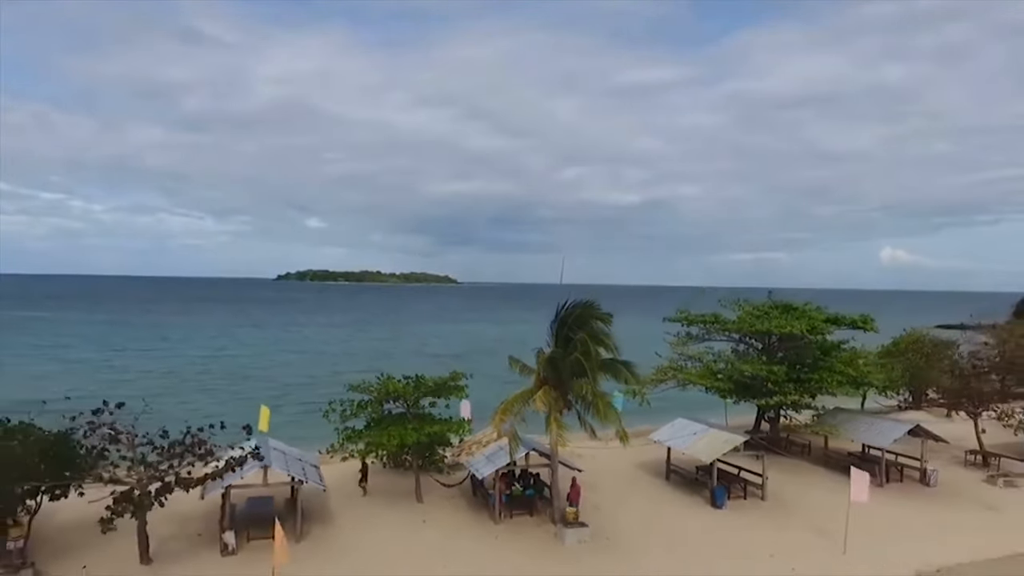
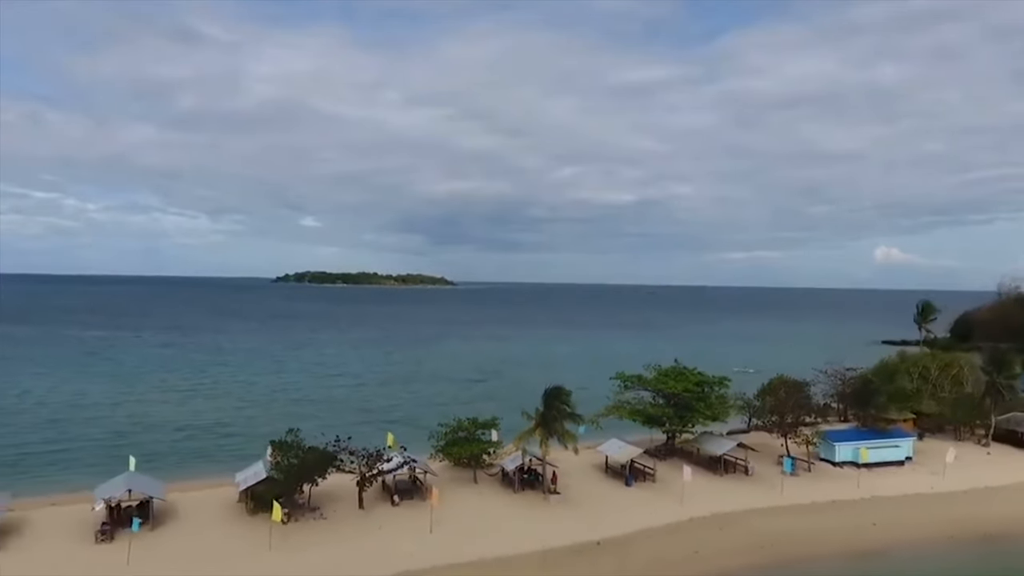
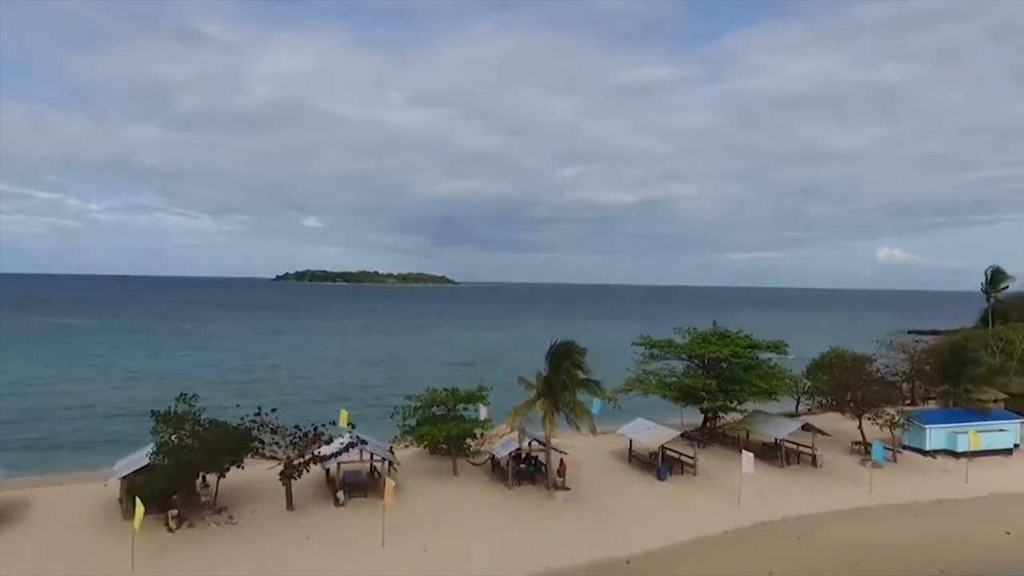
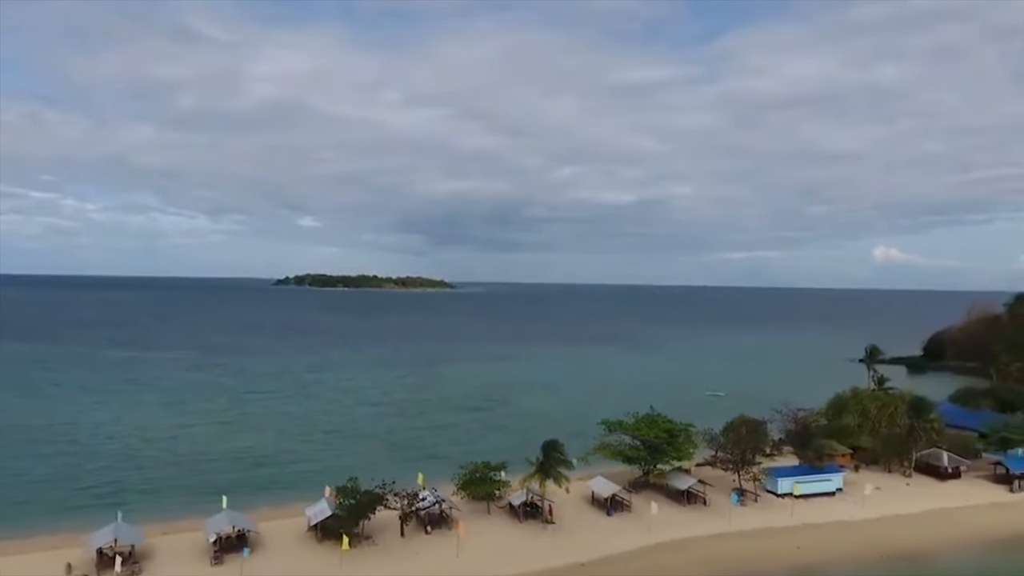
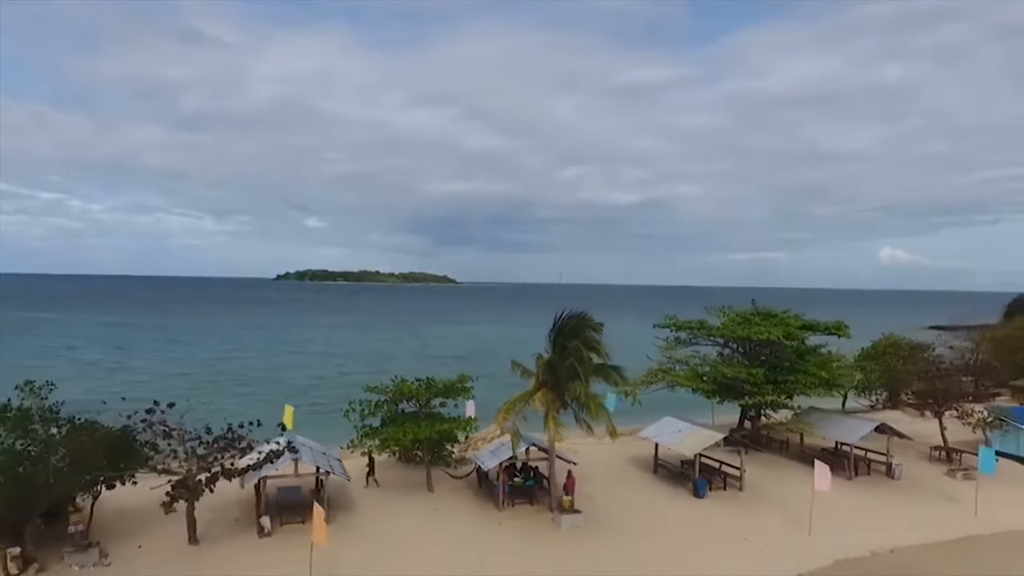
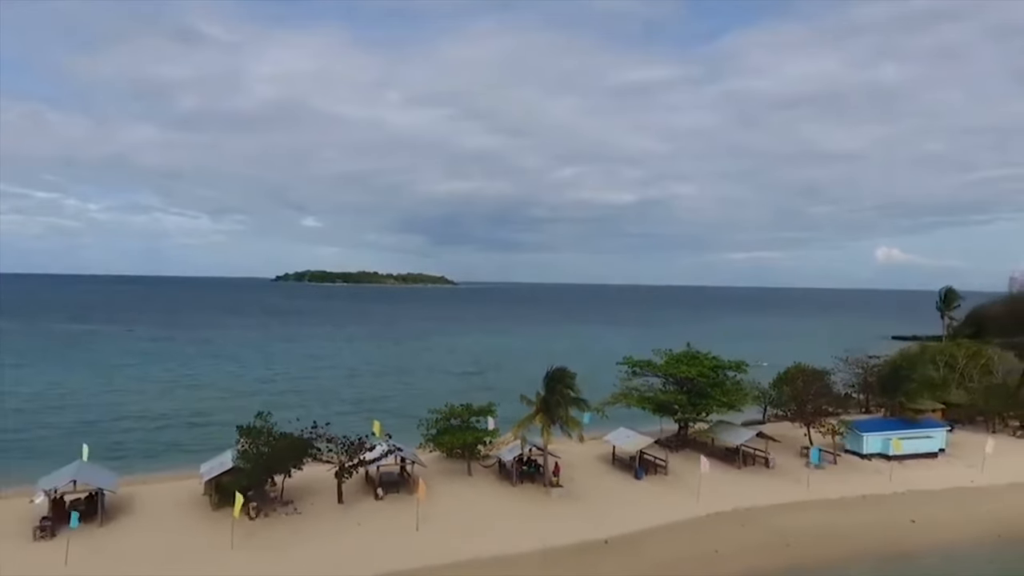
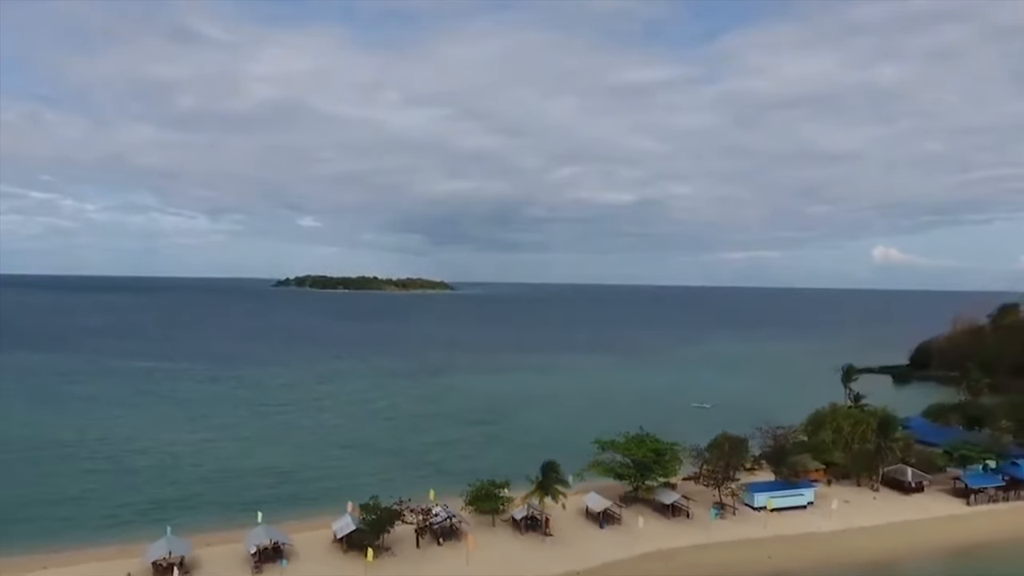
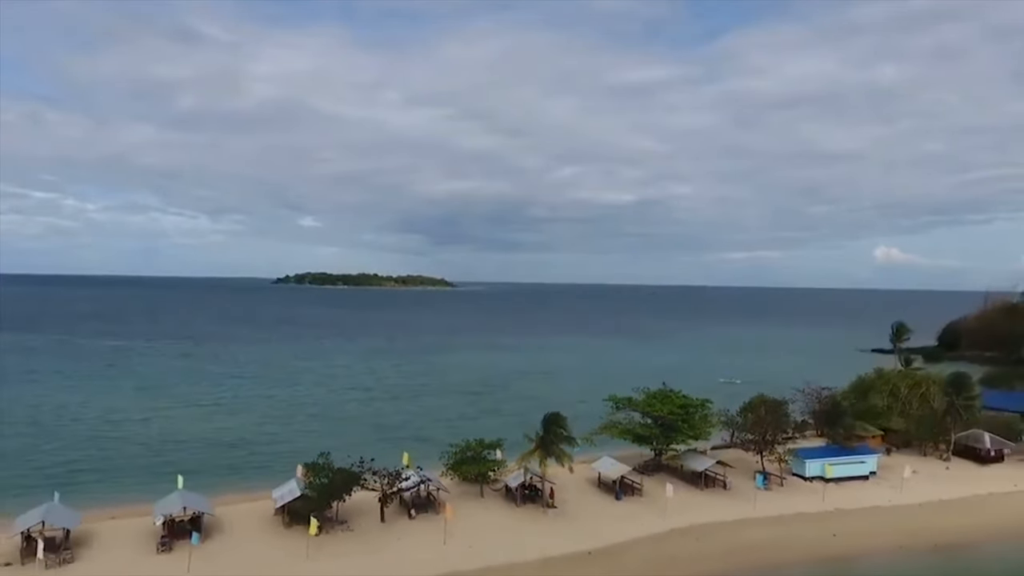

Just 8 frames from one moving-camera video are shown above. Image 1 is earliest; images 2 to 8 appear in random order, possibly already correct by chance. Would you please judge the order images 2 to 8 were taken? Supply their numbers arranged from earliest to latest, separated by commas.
5, 3, 6, 2, 8, 4, 7
